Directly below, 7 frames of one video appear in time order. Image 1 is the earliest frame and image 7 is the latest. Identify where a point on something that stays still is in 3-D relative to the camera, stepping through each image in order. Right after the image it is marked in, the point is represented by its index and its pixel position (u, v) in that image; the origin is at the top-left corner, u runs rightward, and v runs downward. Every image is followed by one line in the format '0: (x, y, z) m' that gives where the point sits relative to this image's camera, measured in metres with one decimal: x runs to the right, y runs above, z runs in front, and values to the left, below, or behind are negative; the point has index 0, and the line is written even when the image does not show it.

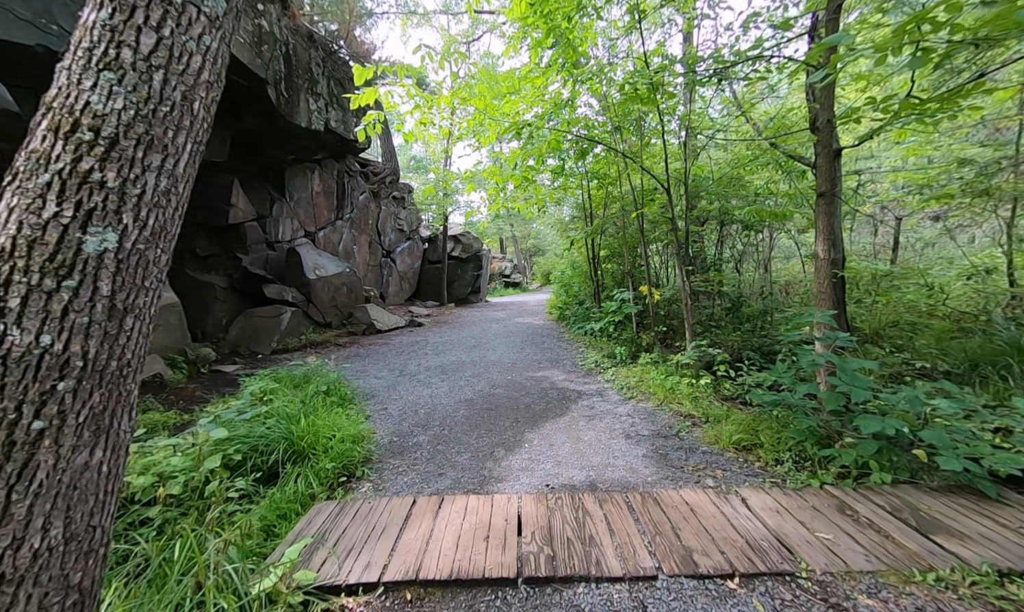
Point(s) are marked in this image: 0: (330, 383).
0: (-1.8, -0.8, +3.8) m
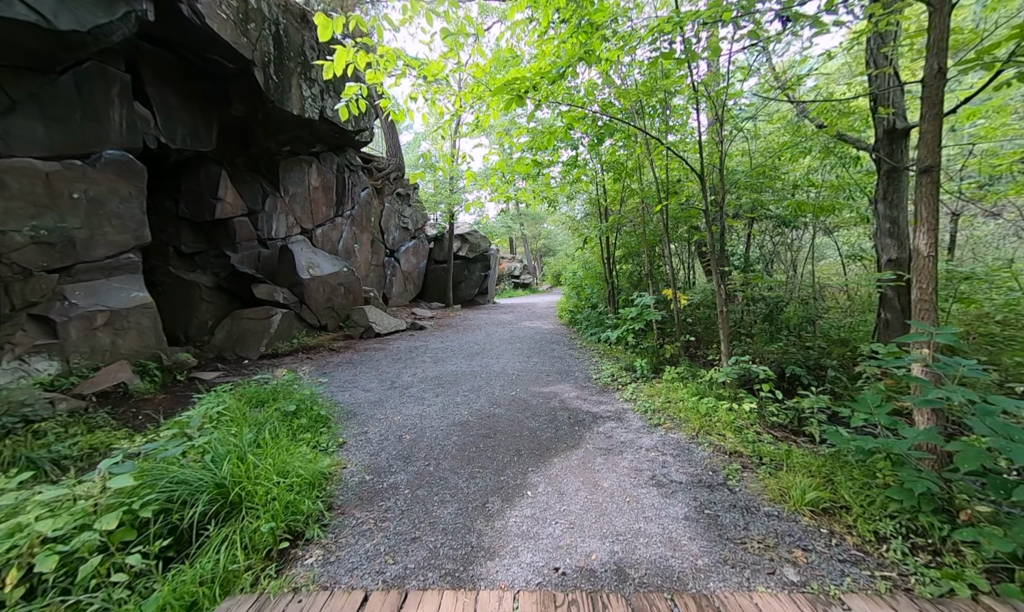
0: (-1.8, -0.8, +3.3) m
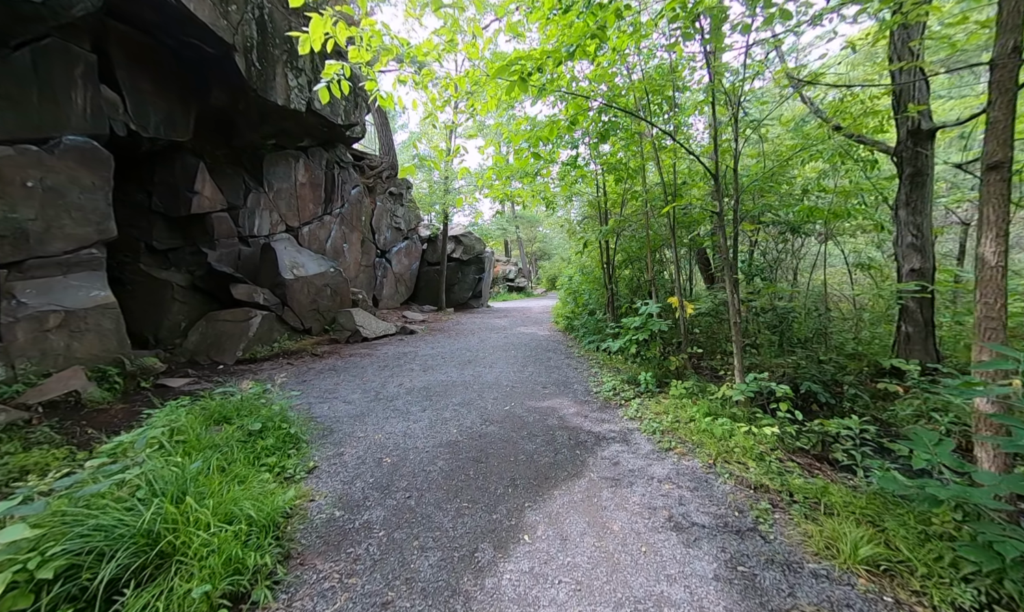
0: (-1.8, -0.8, +2.9) m
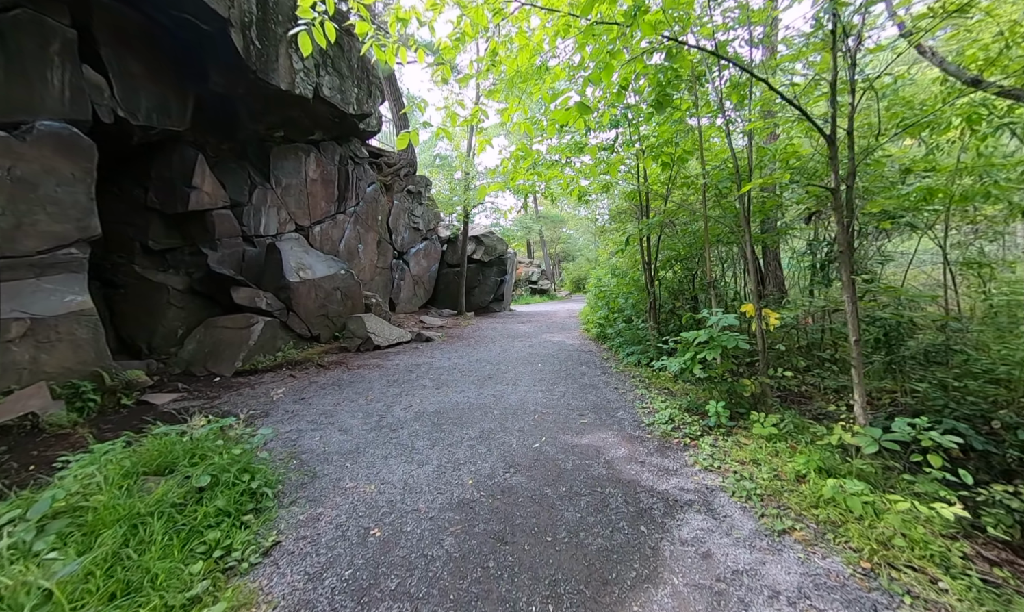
0: (-1.6, -0.9, +2.2) m
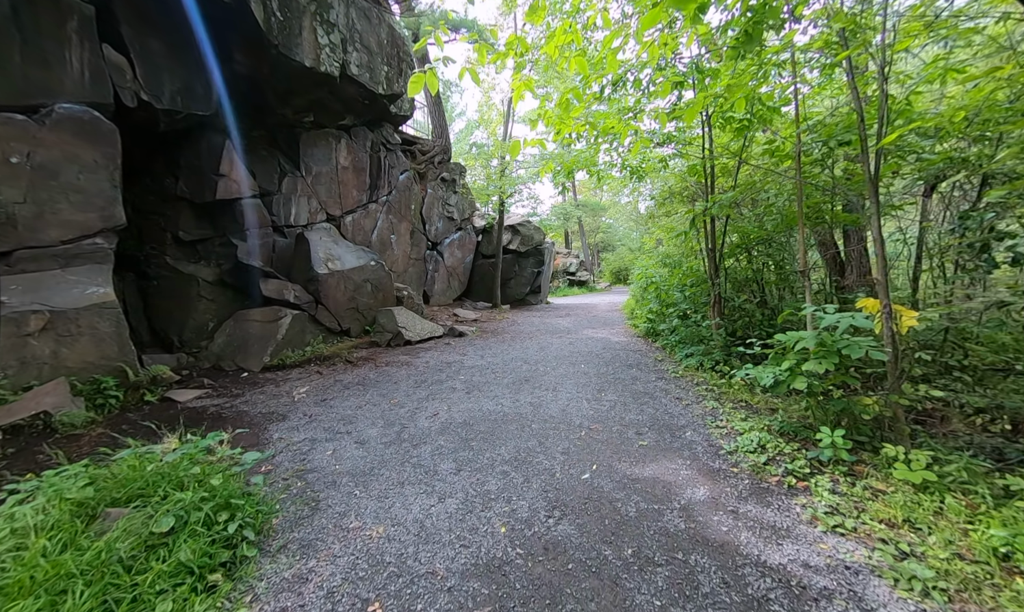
0: (-1.4, -0.9, +1.7) m
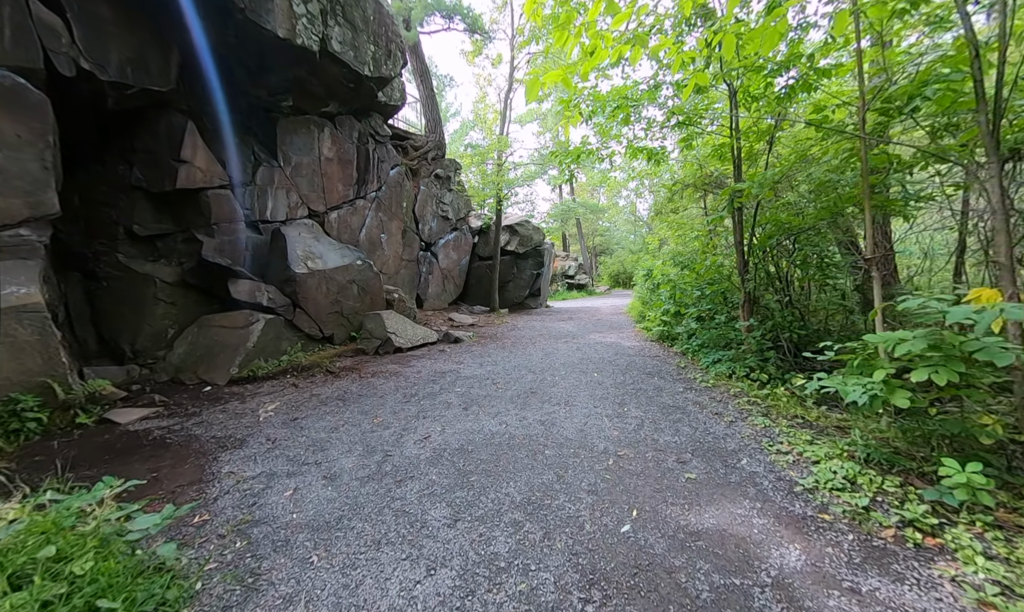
0: (-1.3, -0.8, +1.1) m
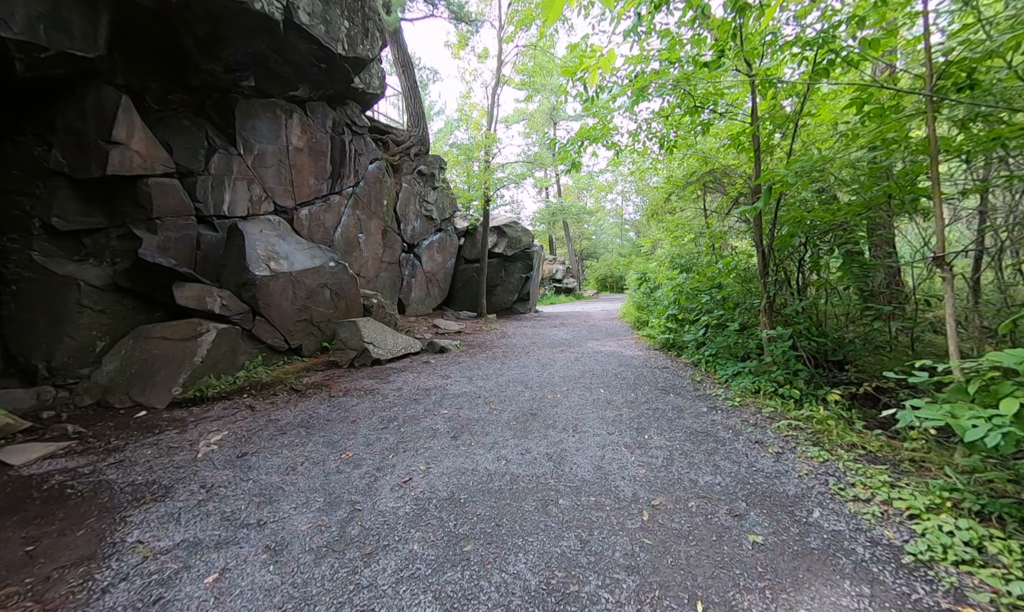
0: (-1.2, -0.9, +0.5) m
